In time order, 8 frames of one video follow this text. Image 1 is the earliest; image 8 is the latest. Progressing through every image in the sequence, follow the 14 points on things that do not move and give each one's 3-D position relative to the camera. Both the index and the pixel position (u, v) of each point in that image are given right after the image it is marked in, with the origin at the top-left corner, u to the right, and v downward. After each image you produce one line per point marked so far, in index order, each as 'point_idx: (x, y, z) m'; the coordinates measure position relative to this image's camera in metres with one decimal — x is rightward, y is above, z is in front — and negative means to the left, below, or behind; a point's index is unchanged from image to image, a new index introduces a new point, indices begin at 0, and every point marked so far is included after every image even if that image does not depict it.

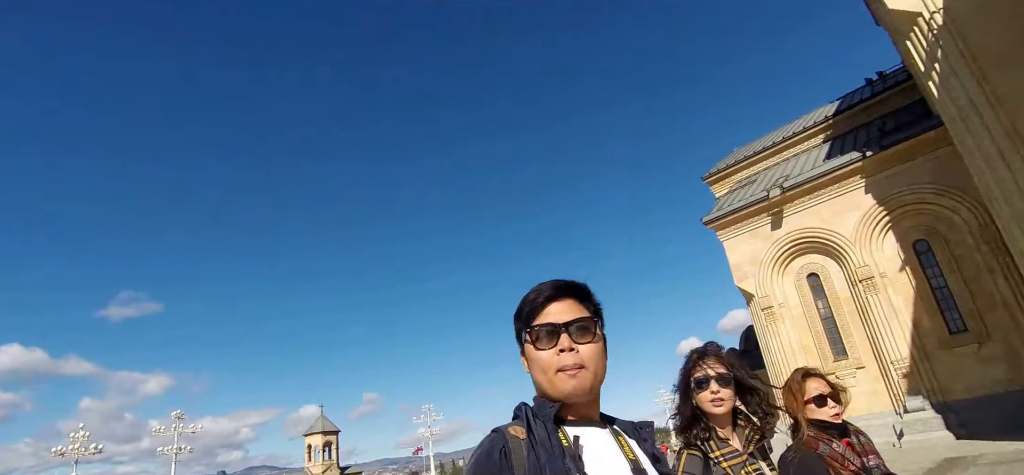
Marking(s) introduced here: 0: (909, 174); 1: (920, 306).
0: (+13.5, +2.2, +19.0) m
1: (+13.2, -2.1, +18.4) m
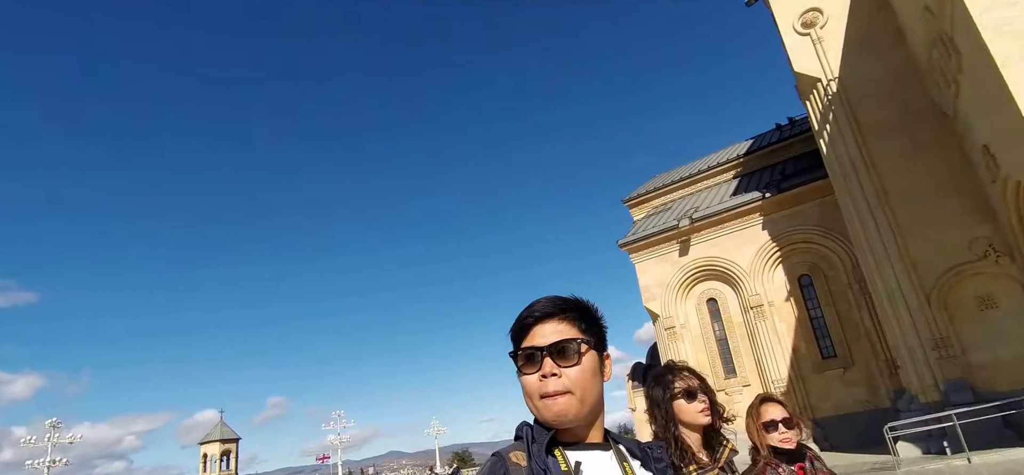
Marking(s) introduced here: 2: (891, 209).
0: (+10.8, +0.9, +21.3) m
1: (+10.4, -3.4, +20.7) m
2: (+10.3, +0.8, +15.4) m
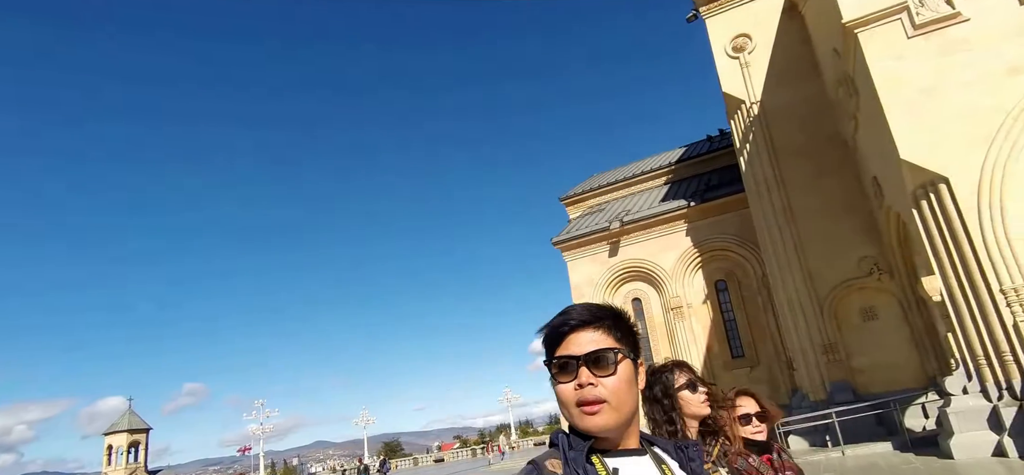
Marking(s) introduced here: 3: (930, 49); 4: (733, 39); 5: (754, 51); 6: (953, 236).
0: (+8.4, +0.5, +23.1) m
1: (+8.0, -3.7, +22.4) m
2: (+8.6, +0.3, +17.2) m
3: (+7.2, +3.3, +9.9) m
4: (+7.5, +6.7, +19.3) m
5: (+8.0, +6.2, +18.8) m
6: (+7.1, 0.0, +9.3) m
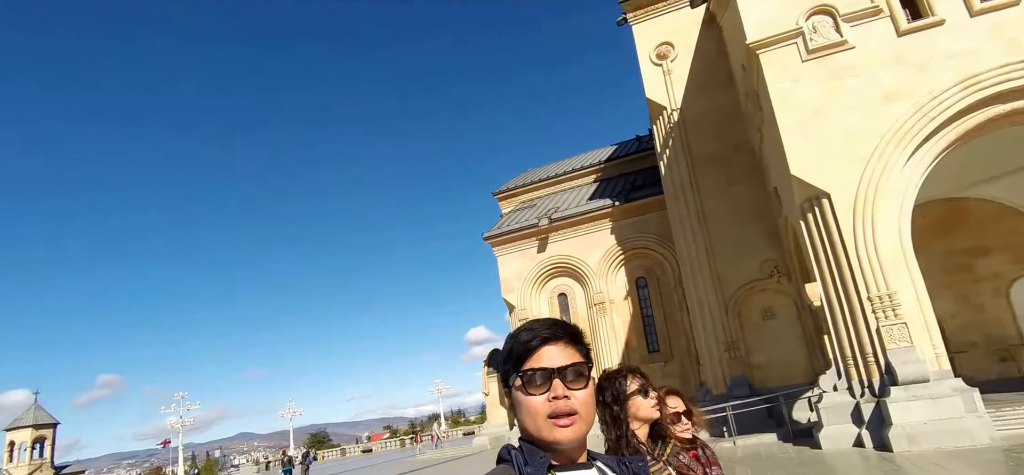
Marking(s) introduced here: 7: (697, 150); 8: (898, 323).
0: (+5.4, +0.5, +24.0) m
1: (+4.9, -3.7, +23.4) m
2: (+6.2, +0.2, +18.2) m
3: (+5.8, +3.1, +10.7) m
4: (+5.1, +6.7, +20.1) m
5: (+5.6, +6.1, +19.6) m
6: (+5.7, -0.2, +10.2) m
7: (+6.1, +2.9, +18.8) m
8: (+6.3, -1.4, +9.4) m
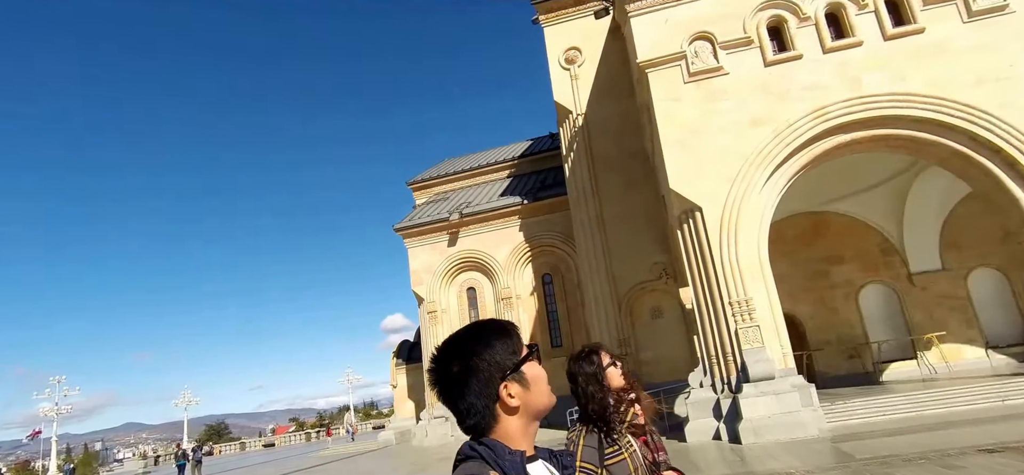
0: (+1.5, +0.6, +24.8) m
1: (+1.0, -3.6, +24.2) m
2: (+3.1, +0.2, +19.1) m
3: (+3.8, +2.9, +11.6) m
4: (+1.9, +6.7, +20.7) m
5: (+2.5, +6.1, +20.4) m
6: (+3.6, -0.4, +11.1) m
7: (+3.0, +2.8, +19.6) m
8: (+4.4, -1.6, +10.4) m
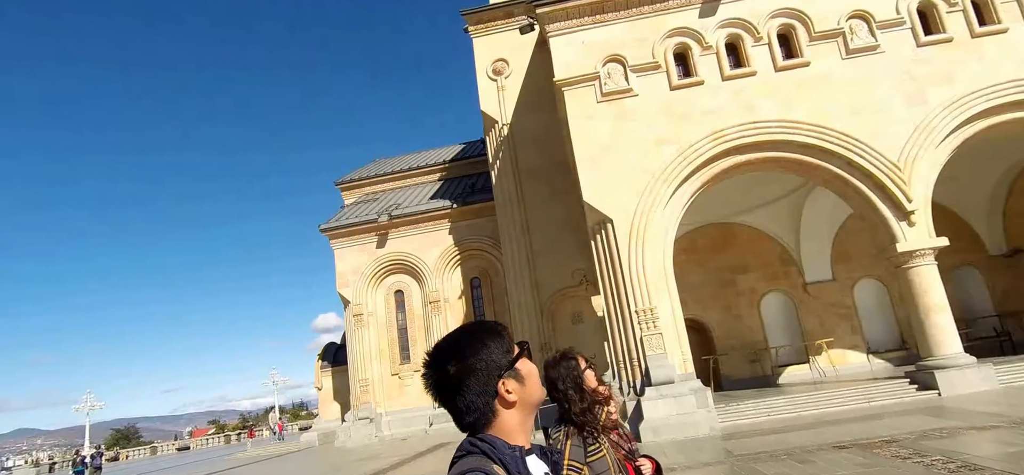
0: (-1.6, +0.4, +25.1) m
1: (-2.1, -3.8, +24.4) m
2: (+0.6, -0.1, +19.6) m
3: (+2.1, +2.7, +12.2) m
4: (-0.6, +6.5, +21.1) m
5: (-0.1, +5.9, +20.8) m
6: (+2.0, -0.6, +11.7) m
7: (+0.4, +2.6, +20.1) m
8: (+2.8, -1.9, +11.1) m
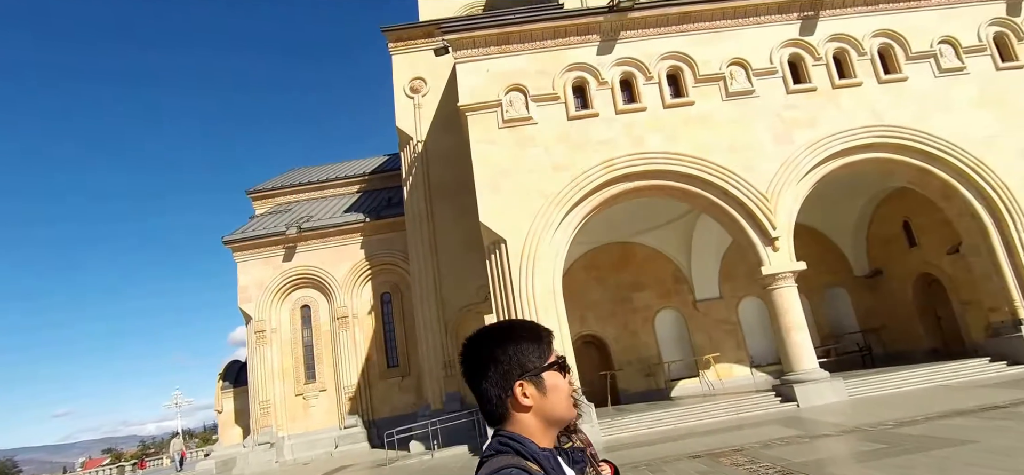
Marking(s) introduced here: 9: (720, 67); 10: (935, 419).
0: (-5.5, -0.3, +24.8) m
1: (-6.0, -4.5, +24.0) m
2: (-2.6, -0.7, +19.7) m
3: (0.0, +2.2, +12.7) m
4: (-3.8, +5.9, +21.2) m
5: (-3.2, +5.3, +21.0) m
6: (-0.1, -1.1, +12.1) m
7: (-2.7, +2.0, +20.2) m
8: (+0.7, -2.3, +11.5) m
9: (+4.8, +3.9, +13.2) m
10: (+5.8, -2.5, +7.9) m
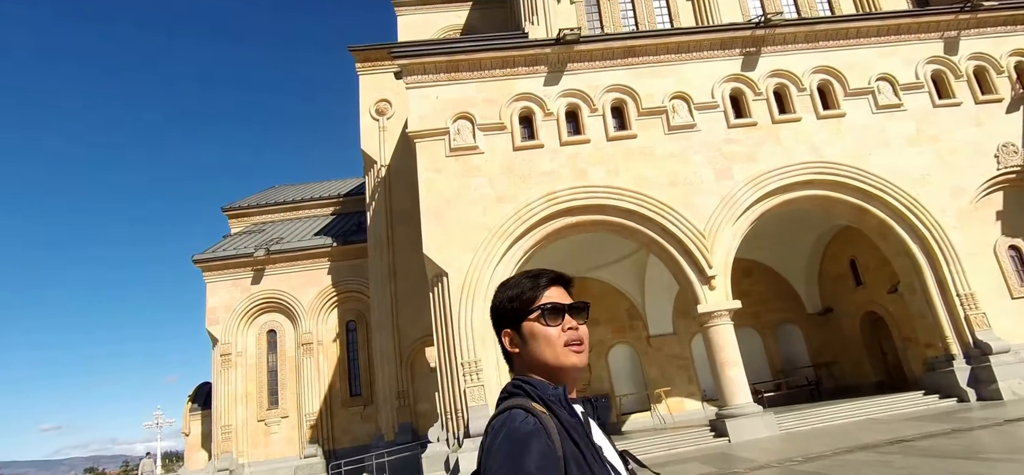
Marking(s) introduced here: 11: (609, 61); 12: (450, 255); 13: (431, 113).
0: (-7.0, -1.3, +24.7) m
1: (-7.5, -5.5, +23.7) m
2: (-4.0, -1.6, +19.6) m
3: (-1.2, +1.5, +12.7) m
4: (-5.2, +4.9, +21.3) m
5: (-4.6, +4.3, +21.1) m
6: (-1.4, -1.7, +12.0) m
7: (-4.1, +1.1, +20.2) m
8: (-0.6, -3.0, +11.4) m
9: (+3.5, +3.2, +13.4) m
10: (+4.6, -3.0, +7.9) m
11: (+2.3, +4.2, +13.6) m
12: (-1.3, -0.3, +12.1) m
13: (-2.0, +2.8, +13.1) m
